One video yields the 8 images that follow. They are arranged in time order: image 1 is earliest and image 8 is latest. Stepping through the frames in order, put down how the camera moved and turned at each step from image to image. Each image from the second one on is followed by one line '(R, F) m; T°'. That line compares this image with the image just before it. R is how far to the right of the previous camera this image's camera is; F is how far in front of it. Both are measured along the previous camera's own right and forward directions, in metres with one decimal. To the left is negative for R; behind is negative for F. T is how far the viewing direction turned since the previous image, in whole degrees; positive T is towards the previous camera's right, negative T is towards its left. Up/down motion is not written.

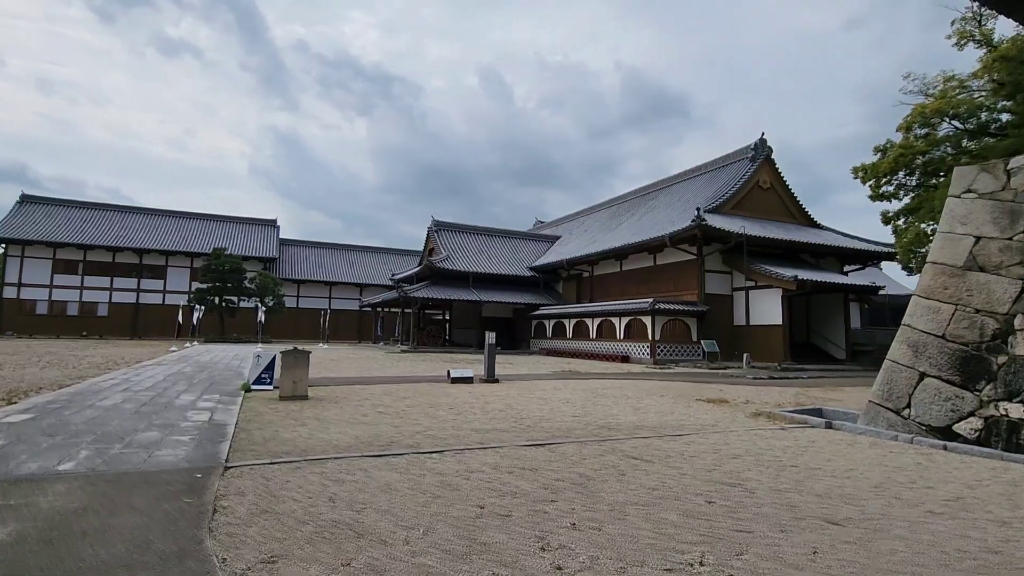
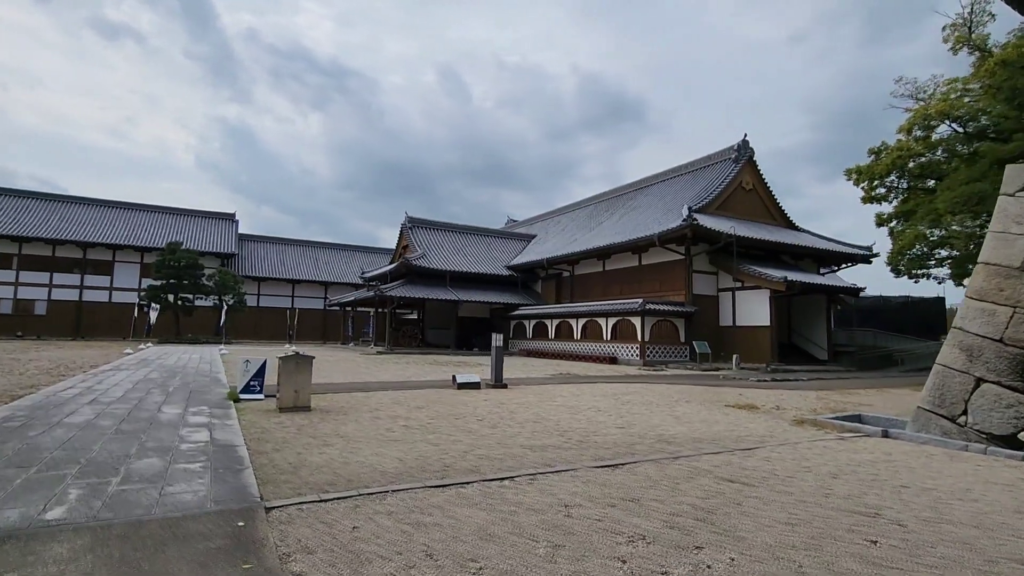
(-0.9, +0.7) m; +4°
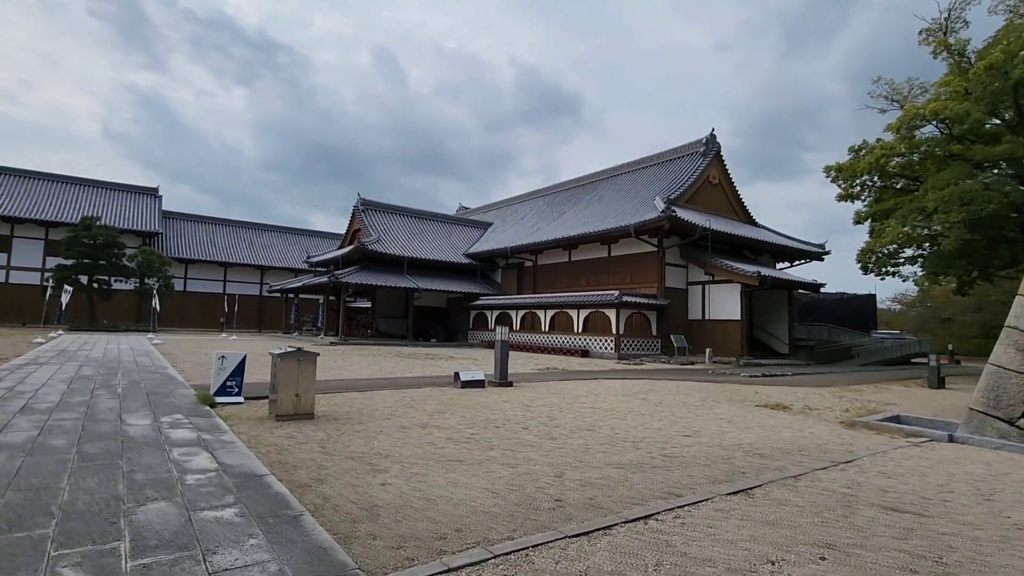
(-1.2, +1.0) m; +7°
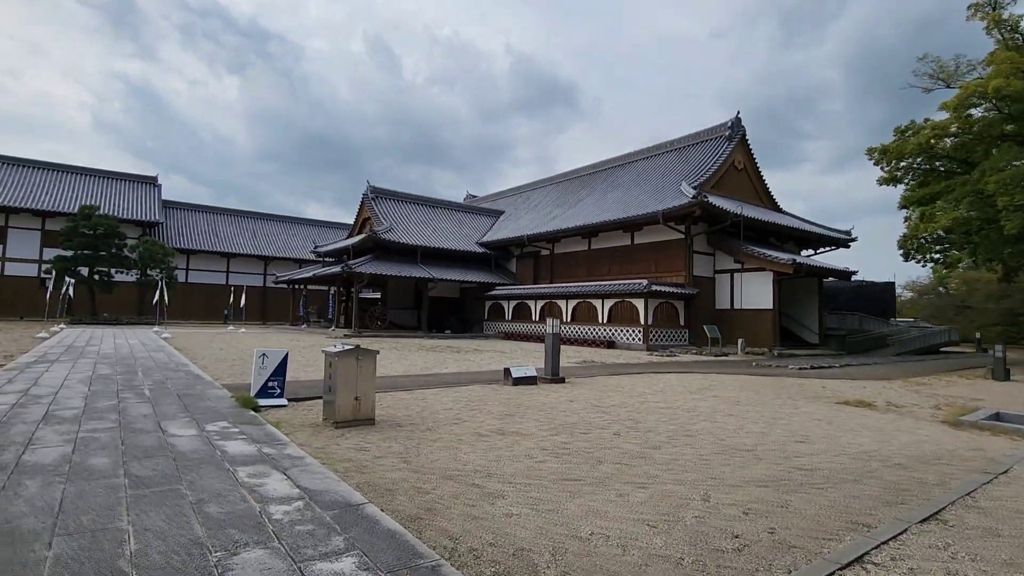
(-0.8, +0.6) m; 0°
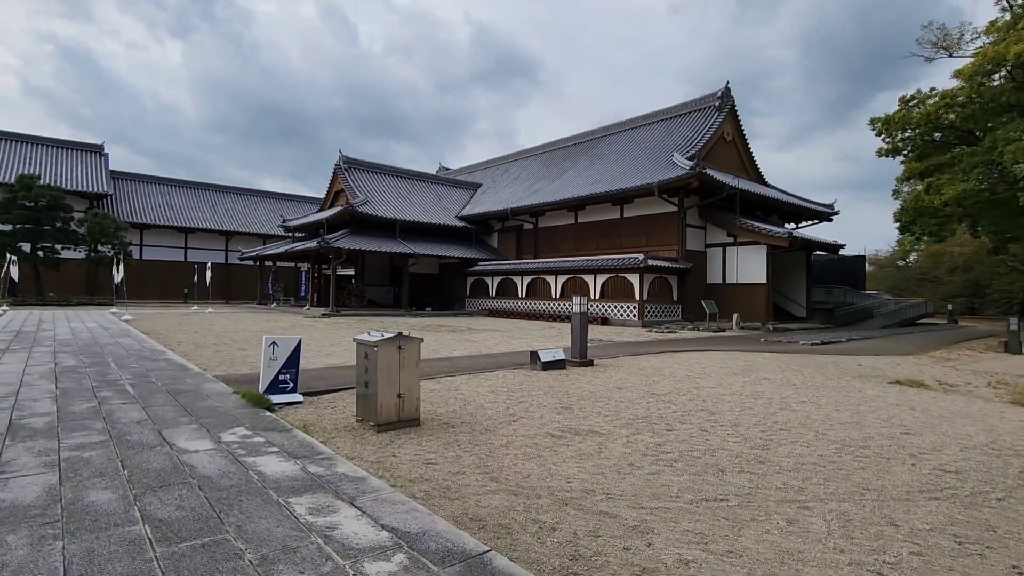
(-0.8, +0.8) m; +4°
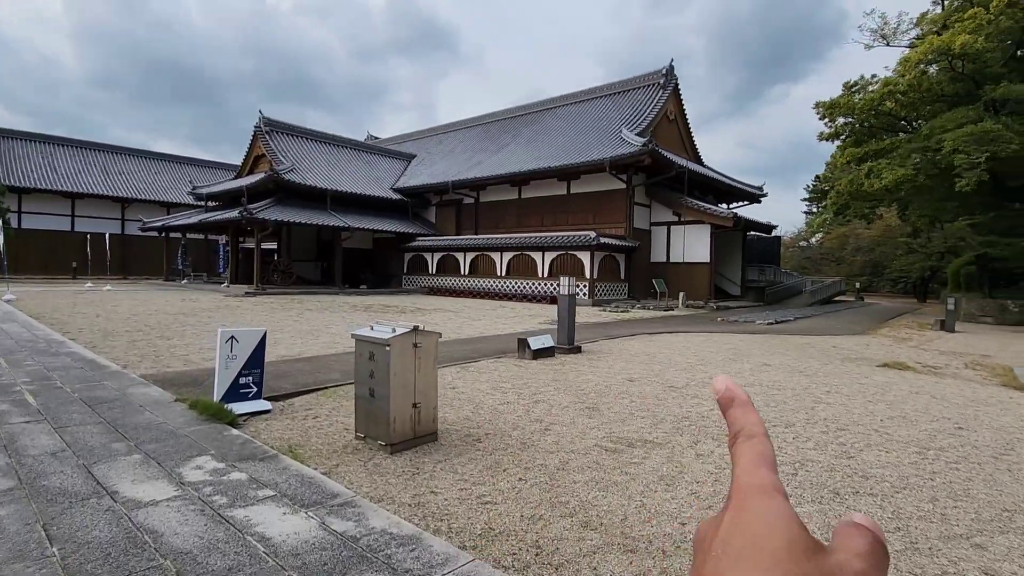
(-0.8, +0.8) m; +8°
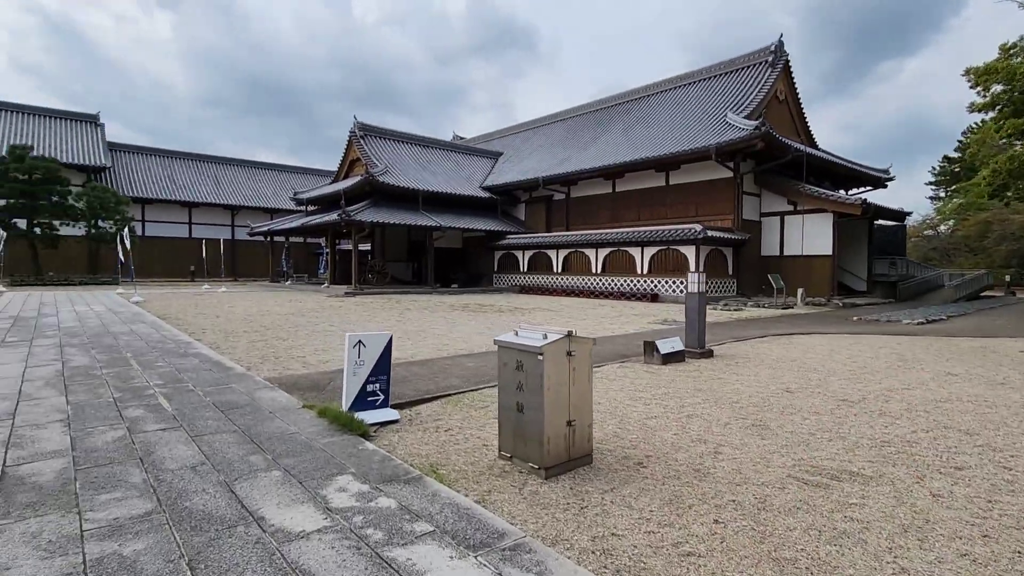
(-0.5, +0.4) m; -8°
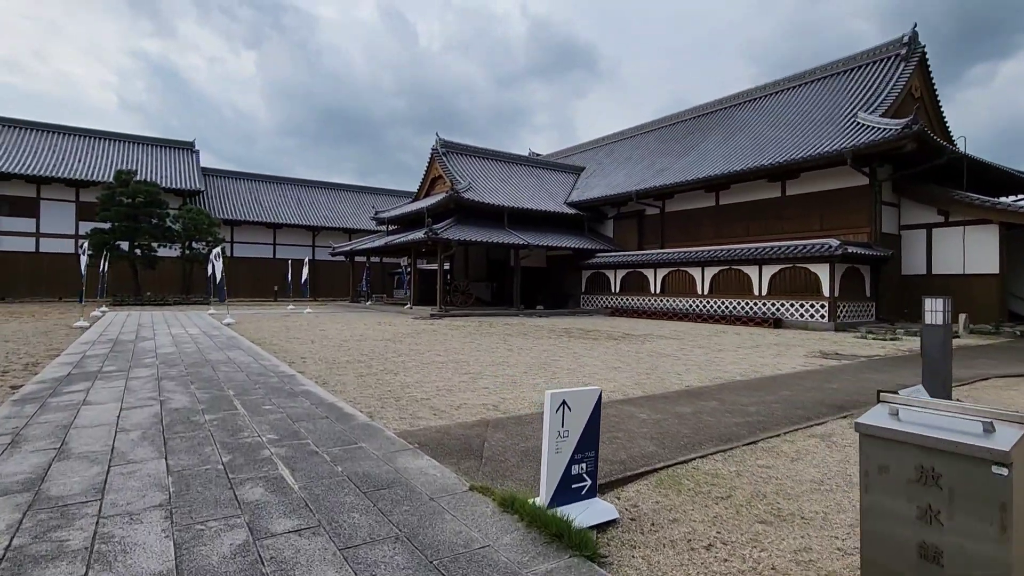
(-1.0, +1.1) m; -7°
